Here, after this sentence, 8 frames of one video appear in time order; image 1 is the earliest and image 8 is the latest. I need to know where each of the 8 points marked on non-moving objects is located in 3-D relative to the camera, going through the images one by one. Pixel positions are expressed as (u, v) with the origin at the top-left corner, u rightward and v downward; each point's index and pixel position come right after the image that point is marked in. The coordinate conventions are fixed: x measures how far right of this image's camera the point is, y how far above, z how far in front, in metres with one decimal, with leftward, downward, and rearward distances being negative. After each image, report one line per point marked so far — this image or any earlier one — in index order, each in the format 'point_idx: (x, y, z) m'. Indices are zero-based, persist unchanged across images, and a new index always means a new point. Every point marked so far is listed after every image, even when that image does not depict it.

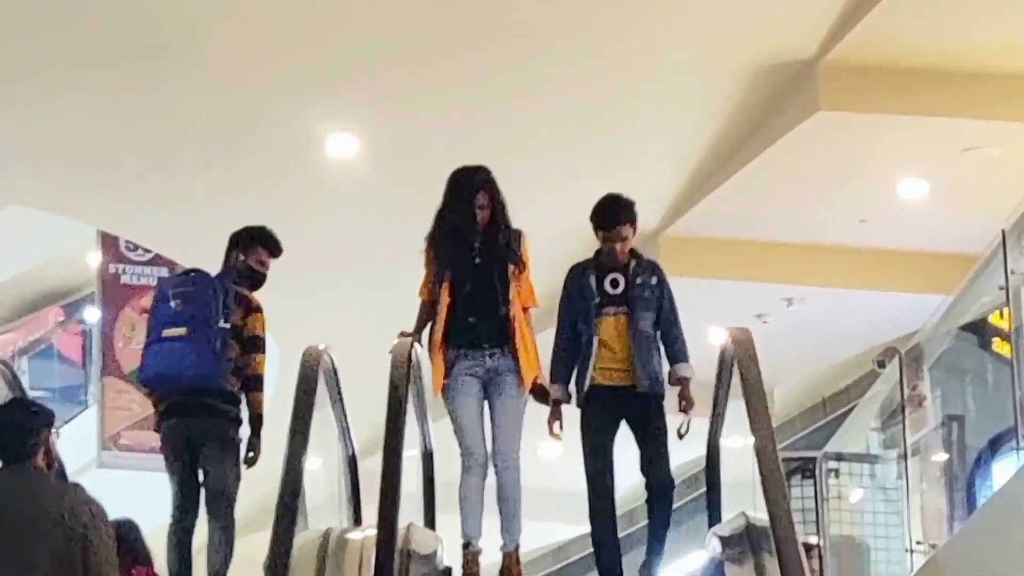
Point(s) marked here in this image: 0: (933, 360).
0: (+1.9, -0.3, +5.4) m
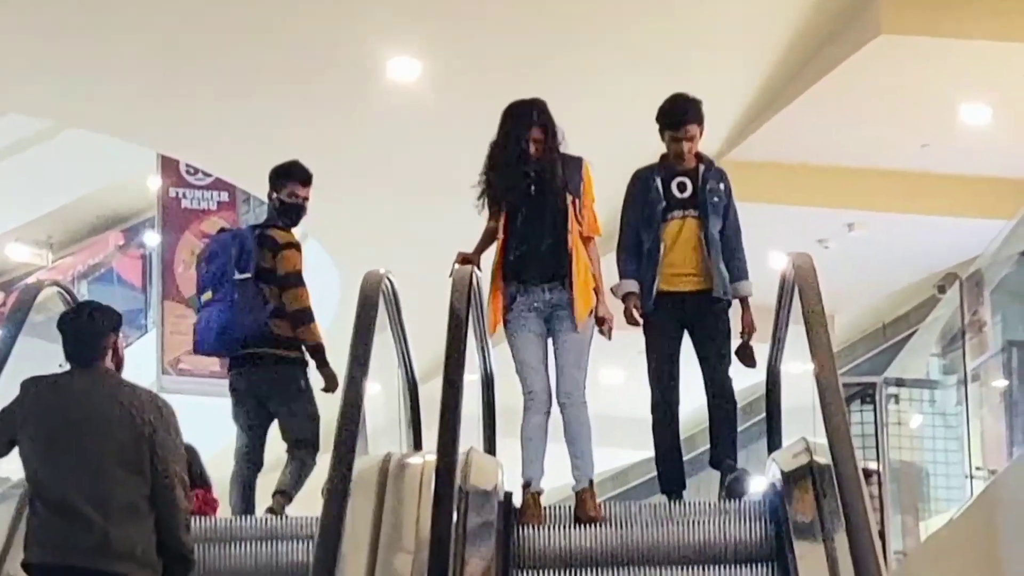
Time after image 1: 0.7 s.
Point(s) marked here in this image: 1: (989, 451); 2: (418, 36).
0: (+2.1, 0.0, +5.3) m
1: (+2.0, -0.7, +5.1) m
2: (-0.4, +1.0, +4.8) m
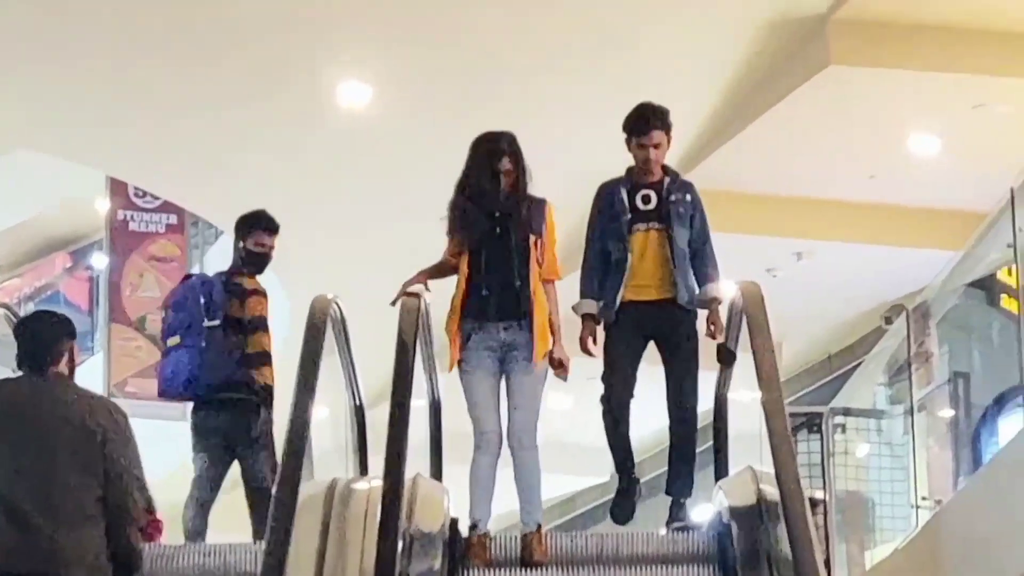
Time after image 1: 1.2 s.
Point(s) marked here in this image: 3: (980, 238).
0: (+1.9, -0.1, +5.4) m
1: (+1.8, -0.8, +5.1) m
2: (-0.6, +0.9, +4.8) m
3: (+2.0, +0.2, +5.2) m
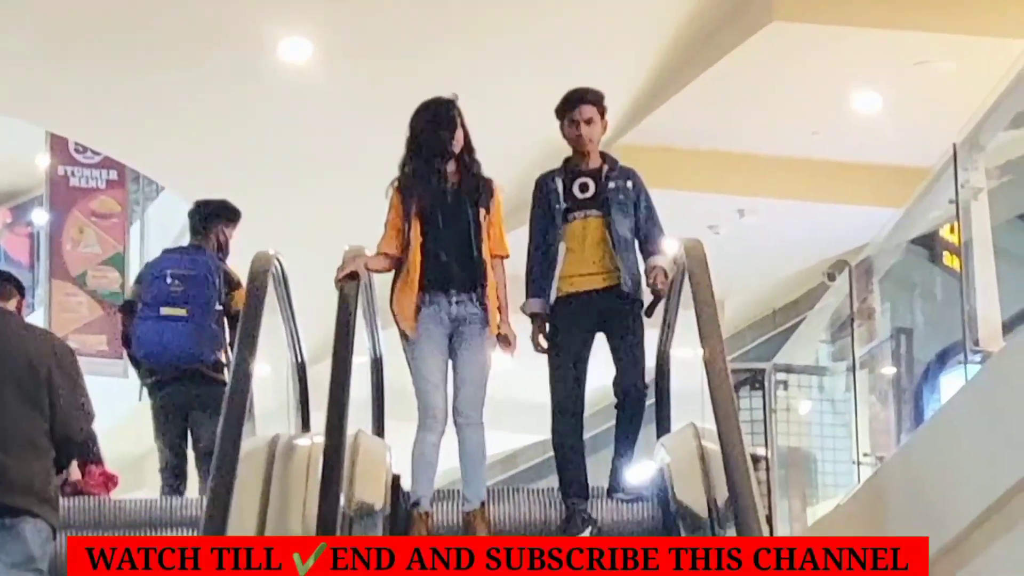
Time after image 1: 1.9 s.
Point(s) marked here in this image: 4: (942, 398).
0: (+1.7, +0.1, +5.4) m
1: (+1.6, -0.6, +5.1) m
2: (-0.8, +1.1, +4.8) m
3: (+1.8, +0.4, +5.2) m
4: (+1.7, -0.4, +4.6) m
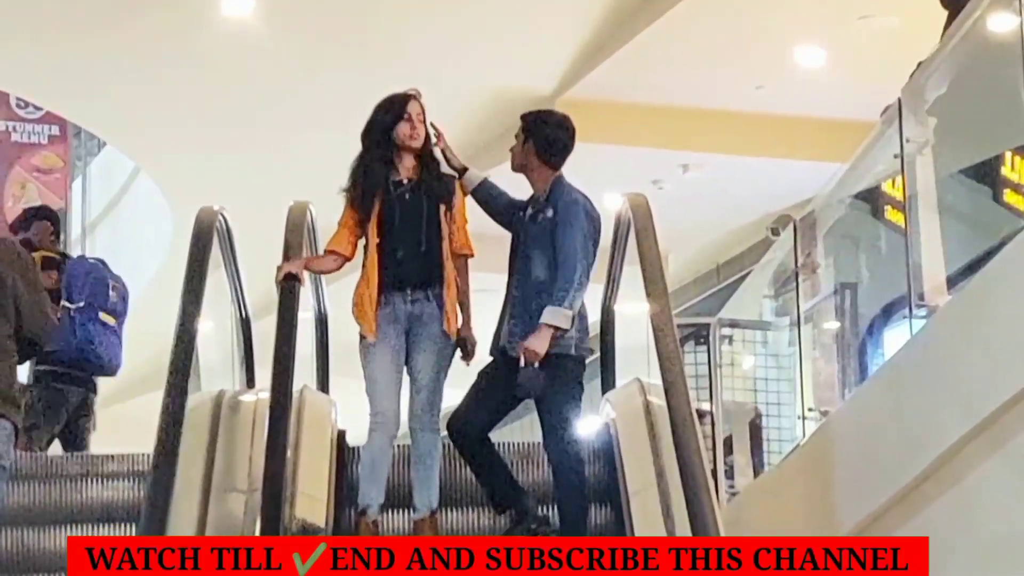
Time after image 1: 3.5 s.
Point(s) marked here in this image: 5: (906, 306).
0: (+1.4, +0.3, +5.4) m
1: (+1.3, -0.4, +5.2) m
2: (-1.0, +1.3, +4.8) m
3: (+1.5, +0.6, +5.2) m
4: (+1.4, -0.2, +4.6) m
5: (+1.5, -0.1, +4.6) m
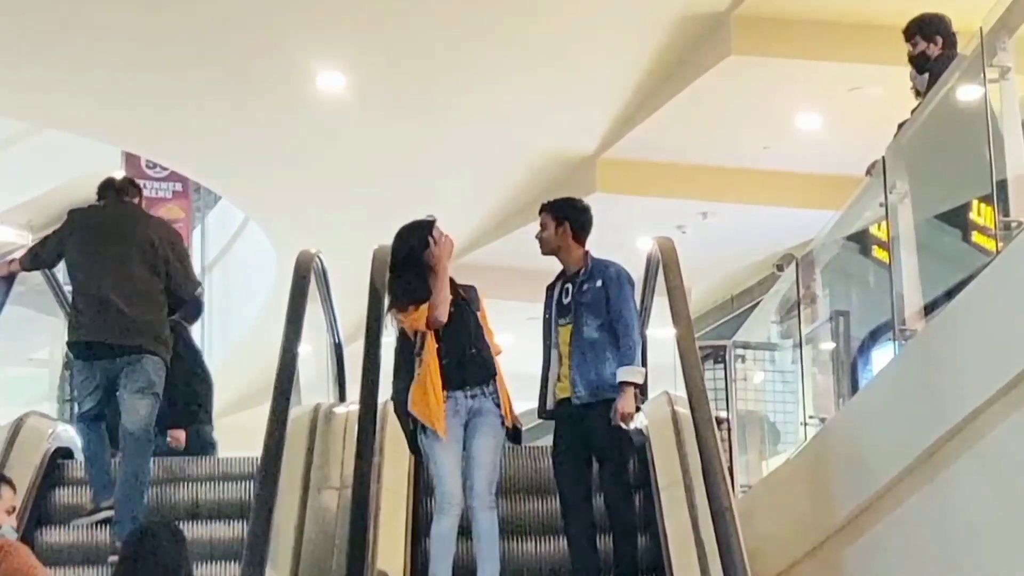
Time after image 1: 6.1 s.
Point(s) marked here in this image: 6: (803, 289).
0: (+1.7, +0.1, +6.4) m
1: (+1.6, -0.6, +6.1) m
2: (-0.8, +1.1, +5.7) m
3: (+1.8, +0.5, +6.2) m
4: (+1.7, -0.4, +5.6) m
5: (+1.8, -0.2, +5.6) m
6: (+1.6, 0.0, +6.6) m
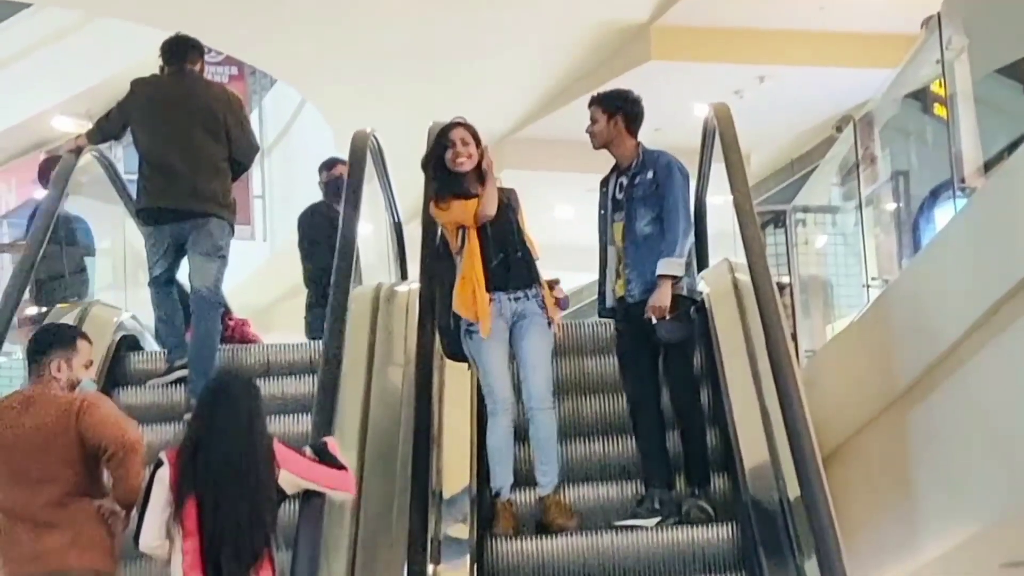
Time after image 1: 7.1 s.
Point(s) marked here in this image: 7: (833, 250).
0: (+2.0, +0.8, +6.3) m
1: (+1.9, +0.1, +6.1) m
2: (-0.6, +1.7, +5.7) m
3: (+2.0, +1.2, +6.1) m
4: (+2.0, +0.3, +5.6) m
5: (+2.1, +0.5, +5.6) m
6: (+1.9, +0.7, +6.6) m
7: (+1.8, +0.1, +6.7) m
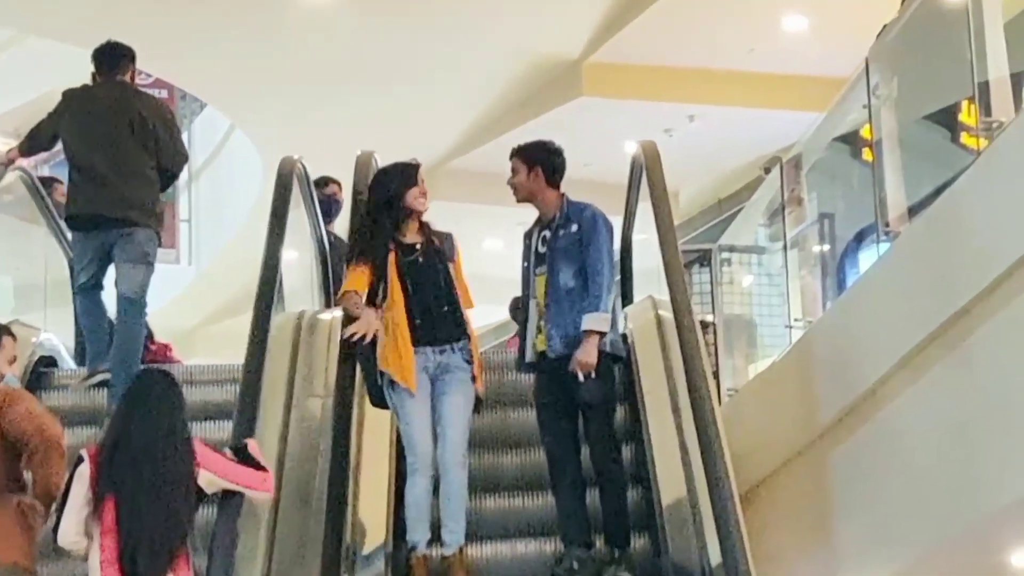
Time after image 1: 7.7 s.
0: (+1.6, +0.6, +6.3) m
1: (+1.5, -0.1, +6.1) m
2: (-0.9, +1.6, +5.7) m
3: (+1.7, +1.0, +6.1) m
4: (+1.6, +0.1, +5.6) m
5: (+1.7, +0.3, +5.6) m
6: (+1.5, +0.5, +6.6) m
7: (+1.4, -0.1, +6.7) m
